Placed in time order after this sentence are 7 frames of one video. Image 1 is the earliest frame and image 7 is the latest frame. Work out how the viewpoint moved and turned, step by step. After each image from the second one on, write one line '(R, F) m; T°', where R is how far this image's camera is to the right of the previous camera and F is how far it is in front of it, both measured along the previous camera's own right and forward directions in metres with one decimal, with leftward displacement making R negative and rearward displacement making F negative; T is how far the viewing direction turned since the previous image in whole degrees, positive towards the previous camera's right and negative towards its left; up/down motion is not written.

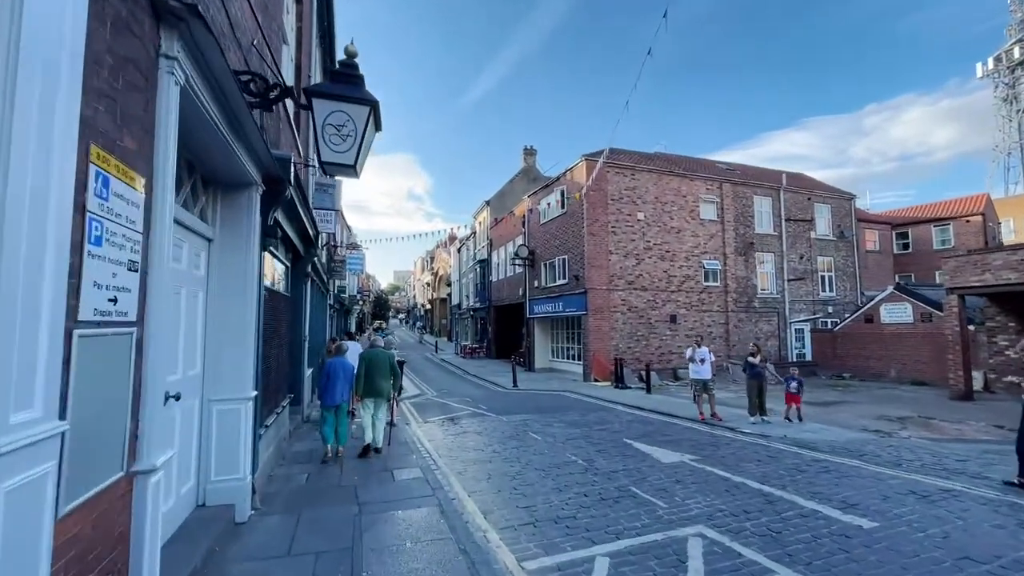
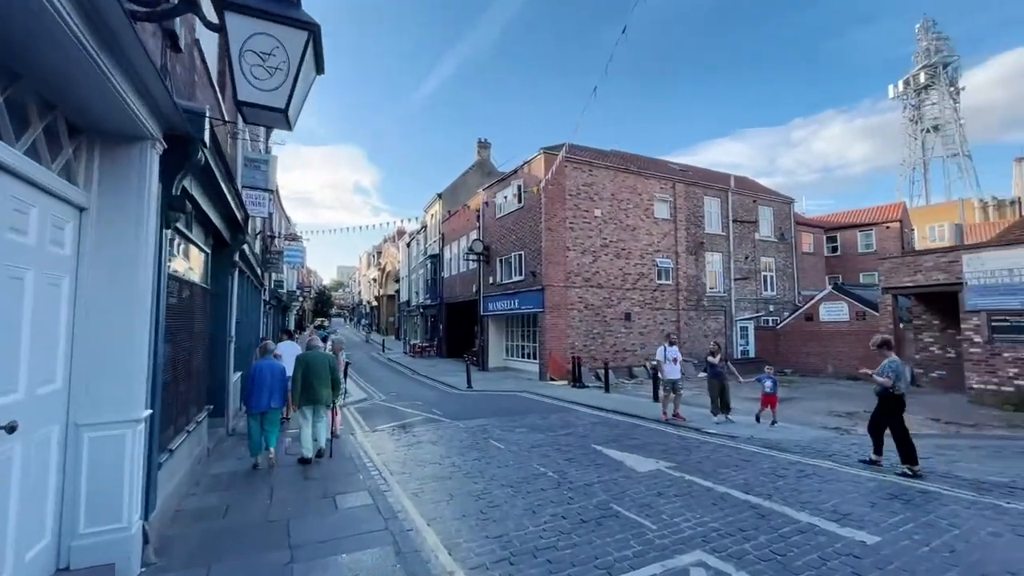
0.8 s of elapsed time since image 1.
(-0.2, +0.8) m; +7°
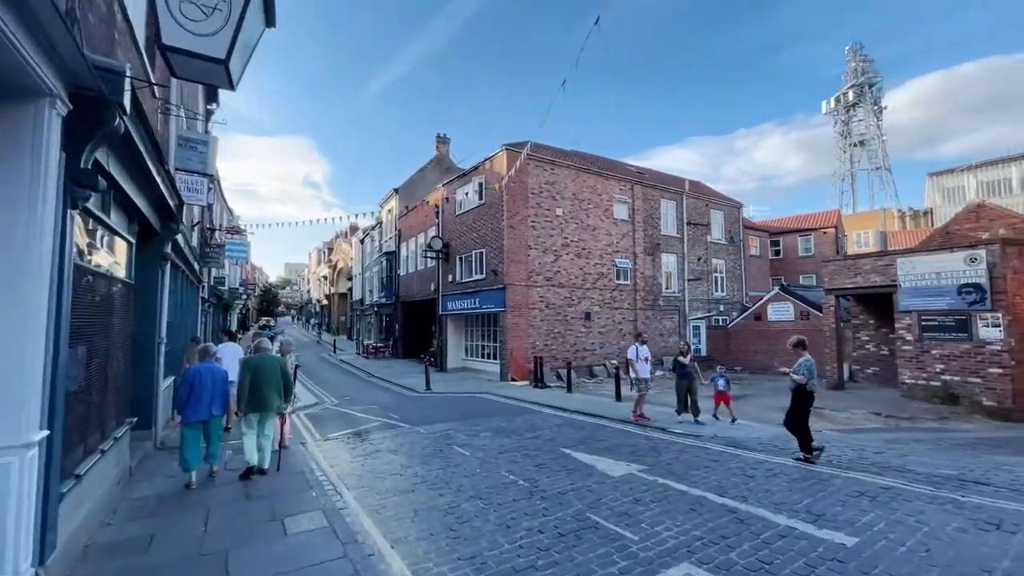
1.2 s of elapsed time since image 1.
(-0.2, +0.4) m; +6°
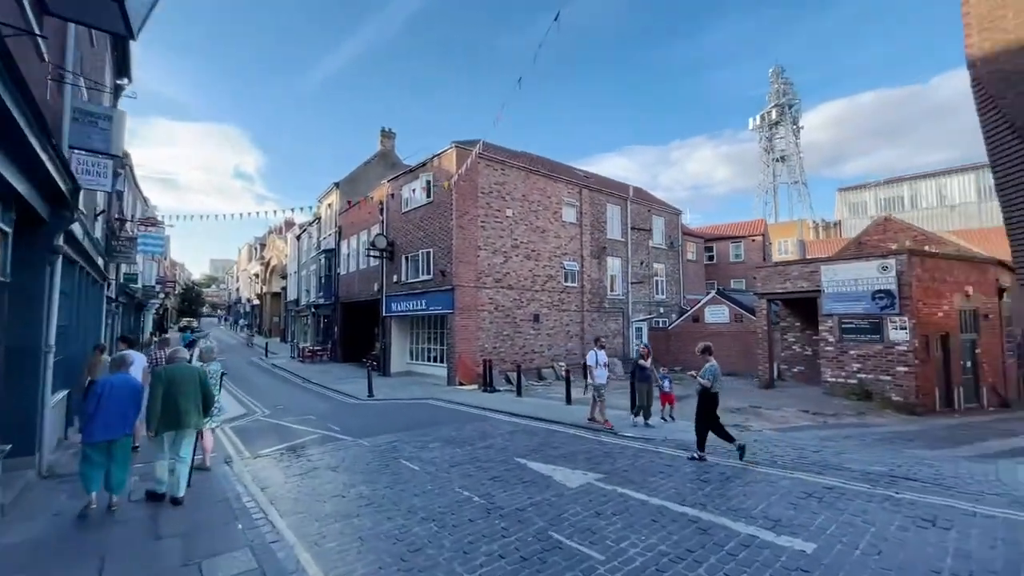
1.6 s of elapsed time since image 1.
(-0.2, +0.4) m; +7°
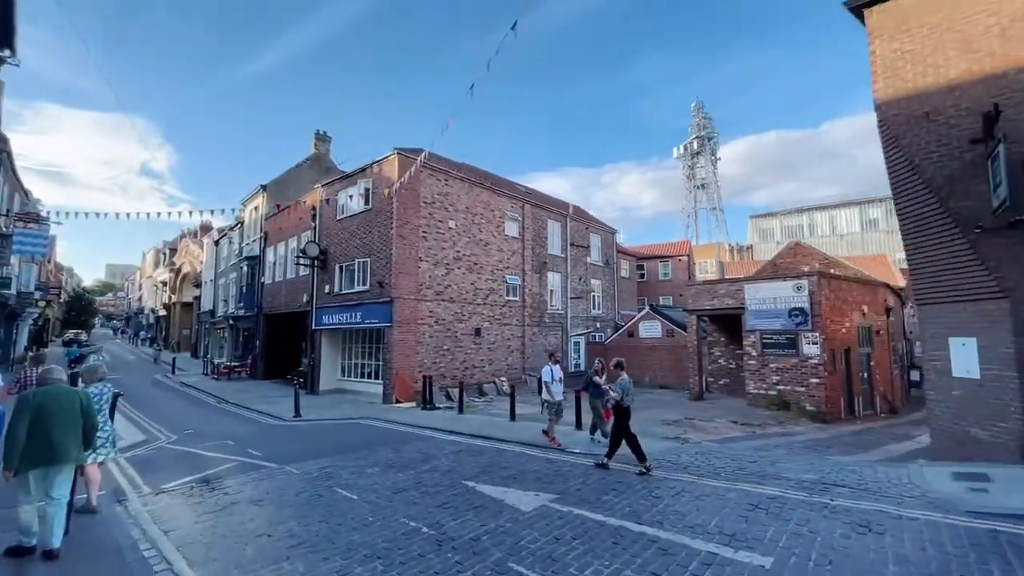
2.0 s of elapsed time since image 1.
(-0.2, +0.3) m; +8°
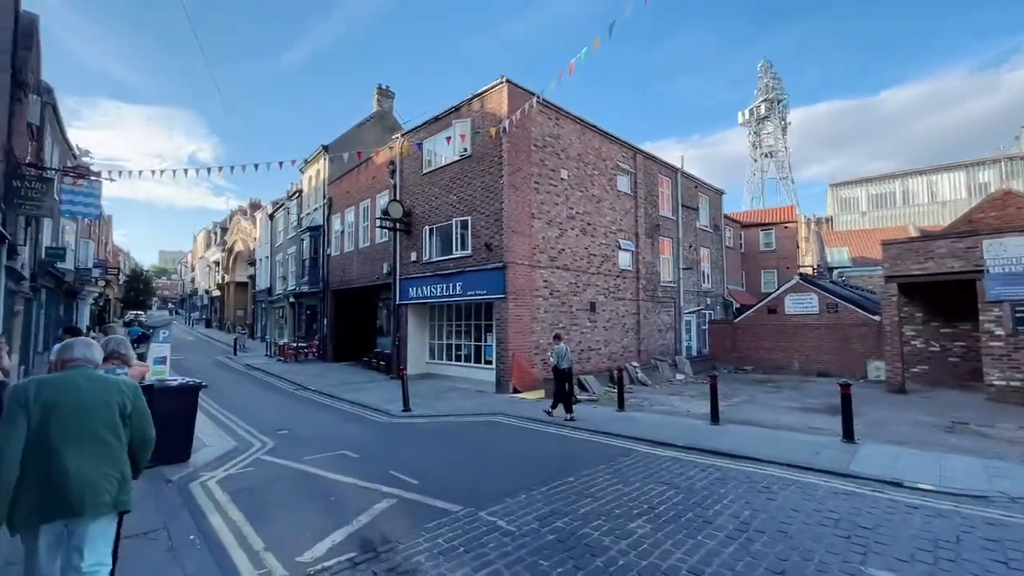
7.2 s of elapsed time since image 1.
(-3.5, +3.4) m; -4°
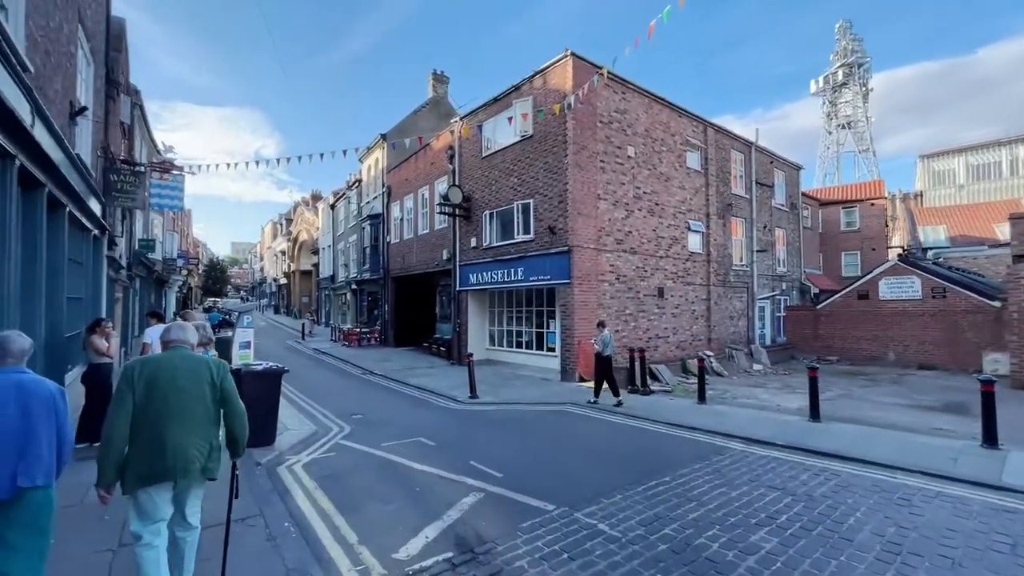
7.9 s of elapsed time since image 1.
(-0.5, +0.4) m; -6°
